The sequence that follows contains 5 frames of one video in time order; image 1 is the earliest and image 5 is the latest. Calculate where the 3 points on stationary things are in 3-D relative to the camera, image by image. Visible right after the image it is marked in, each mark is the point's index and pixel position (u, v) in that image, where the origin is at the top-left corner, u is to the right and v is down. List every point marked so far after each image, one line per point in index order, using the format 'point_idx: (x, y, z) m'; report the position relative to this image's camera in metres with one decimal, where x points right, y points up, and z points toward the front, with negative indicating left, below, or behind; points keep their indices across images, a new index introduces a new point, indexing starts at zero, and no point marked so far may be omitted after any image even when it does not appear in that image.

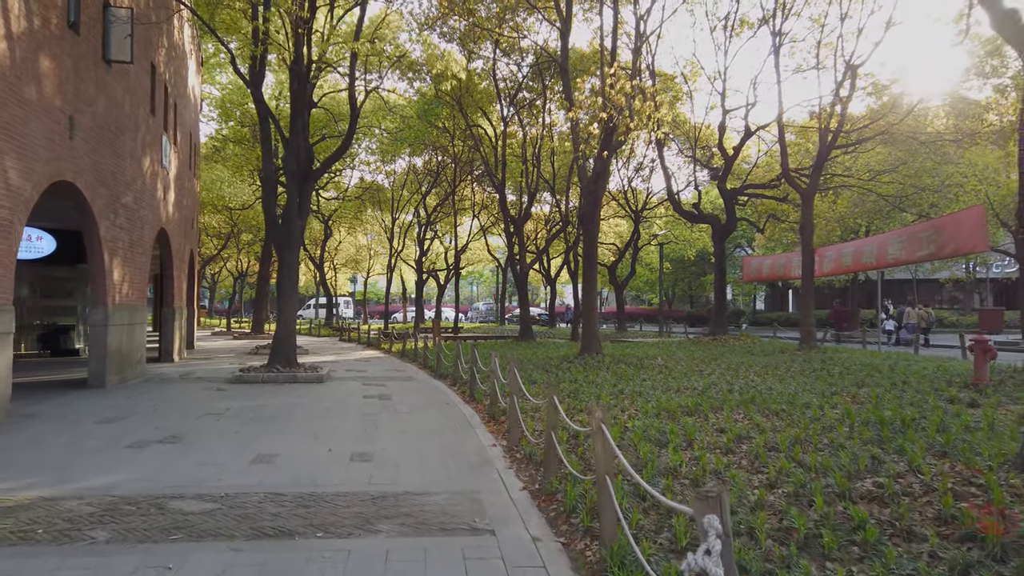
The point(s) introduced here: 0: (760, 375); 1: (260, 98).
0: (+4.3, -1.5, +12.9) m
1: (-5.2, +4.0, +15.5) m
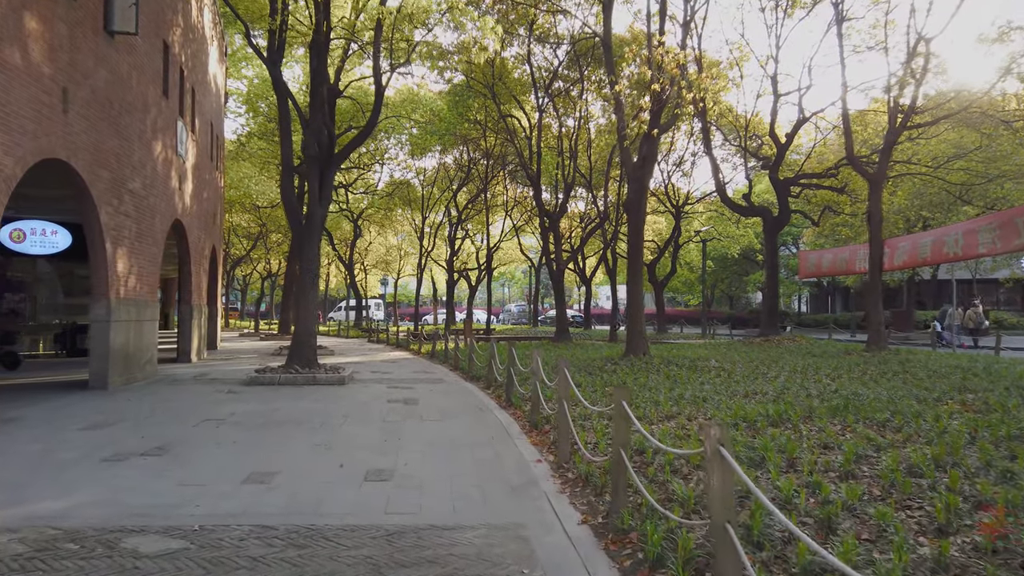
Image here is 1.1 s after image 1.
0: (+4.9, -1.4, +11.3) m
1: (-4.5, +4.1, +14.3) m
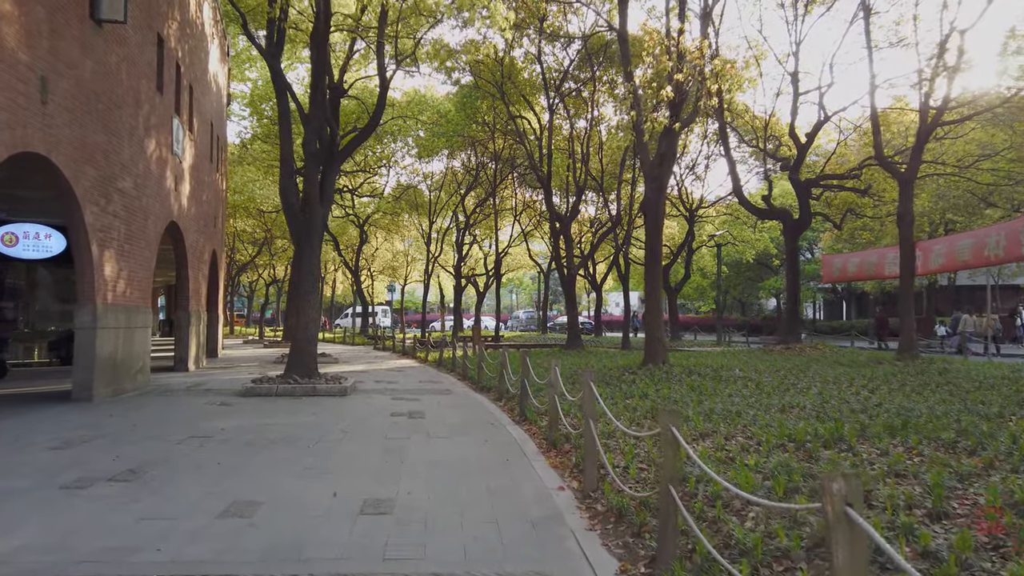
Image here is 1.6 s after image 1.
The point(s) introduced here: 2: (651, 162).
0: (+5.1, -1.4, +10.5) m
1: (-4.3, +4.0, +13.6) m
2: (+2.7, +2.5, +14.8) m
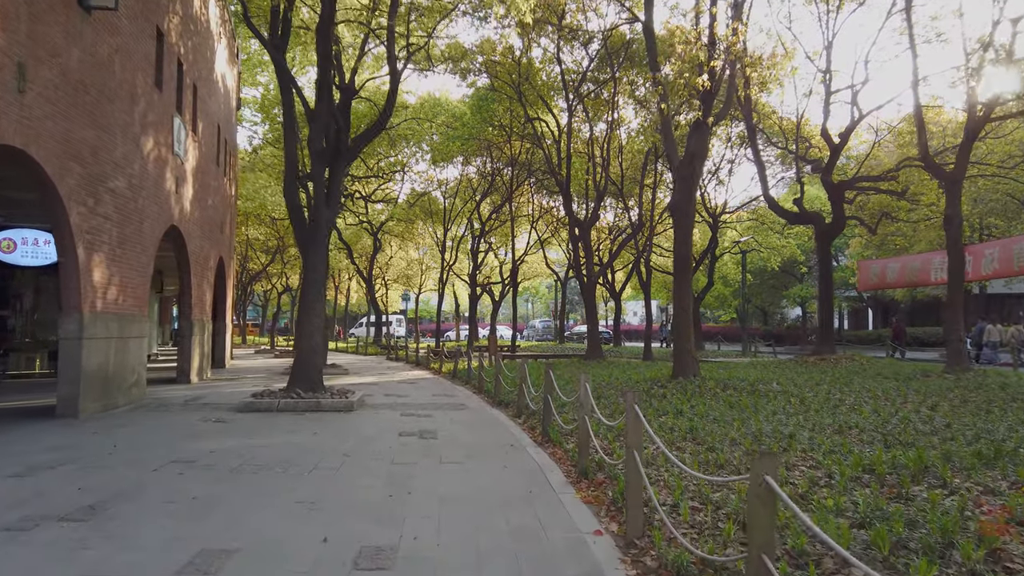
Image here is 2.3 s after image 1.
0: (+5.4, -1.5, +9.4) m
1: (-3.9, +3.8, +12.8) m
2: (+3.1, +2.4, +13.9) m
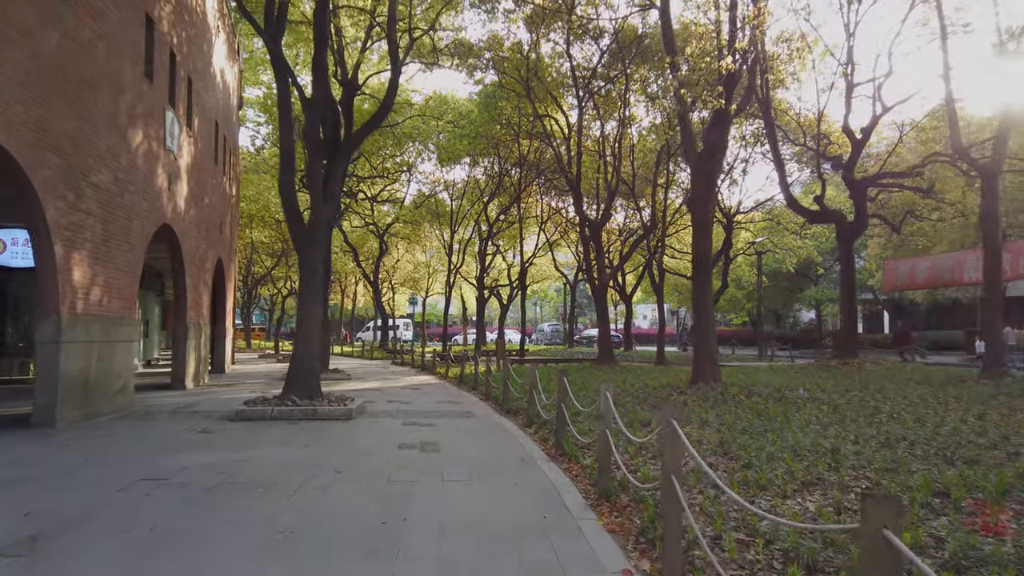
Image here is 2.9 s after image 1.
0: (+5.5, -1.5, +8.6) m
1: (-3.8, +3.8, +12.1) m
2: (+3.2, +2.3, +13.1) m
